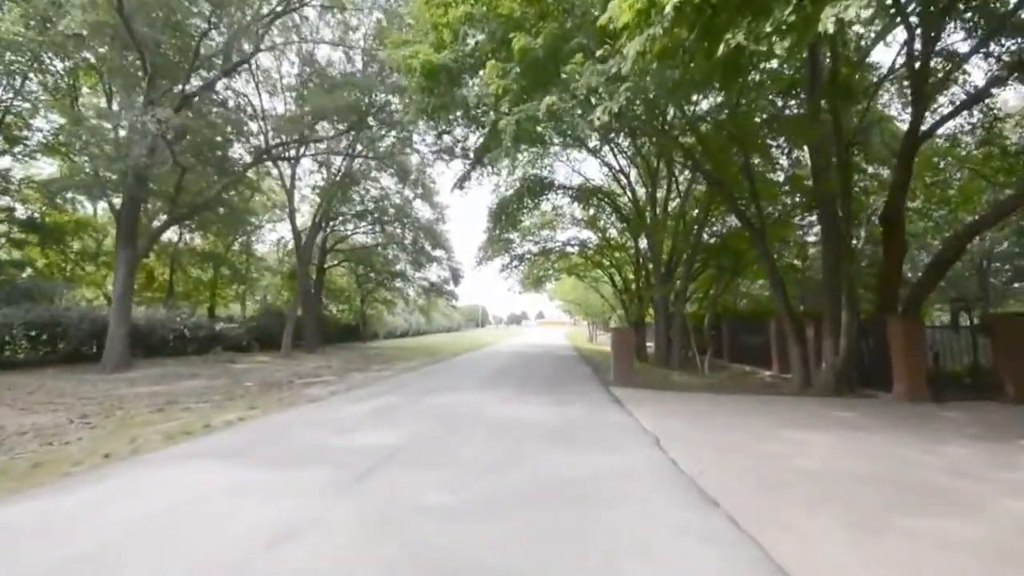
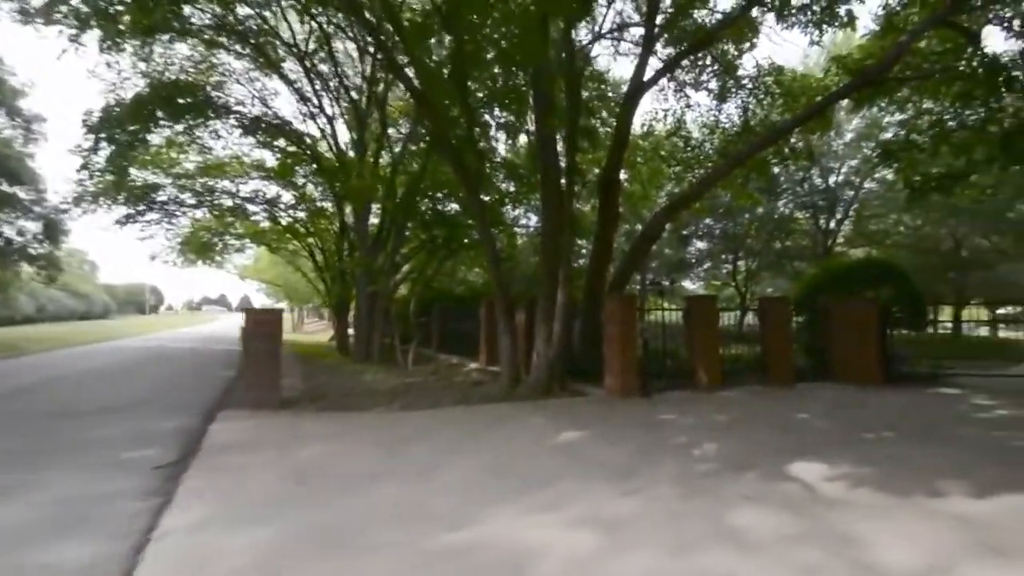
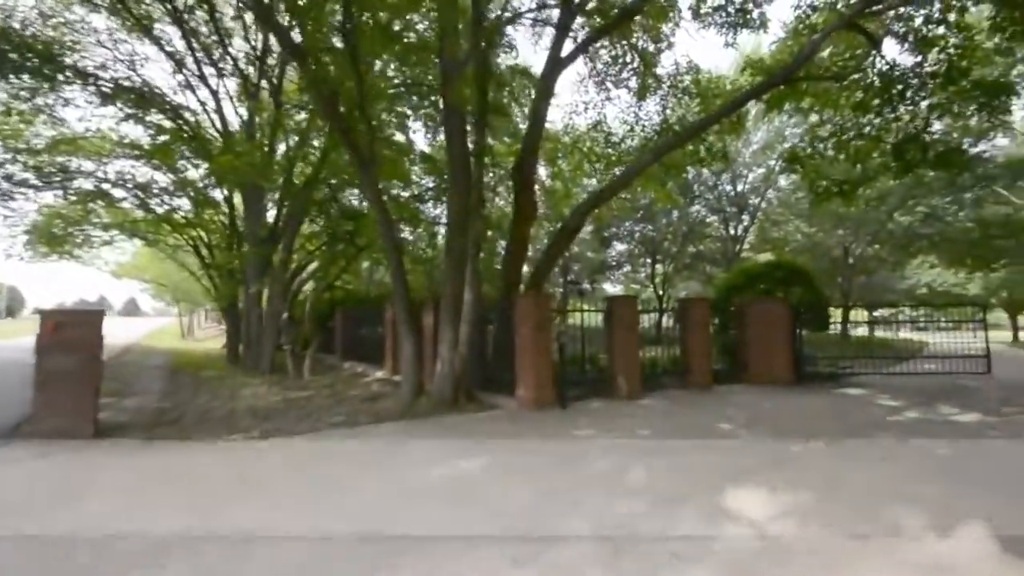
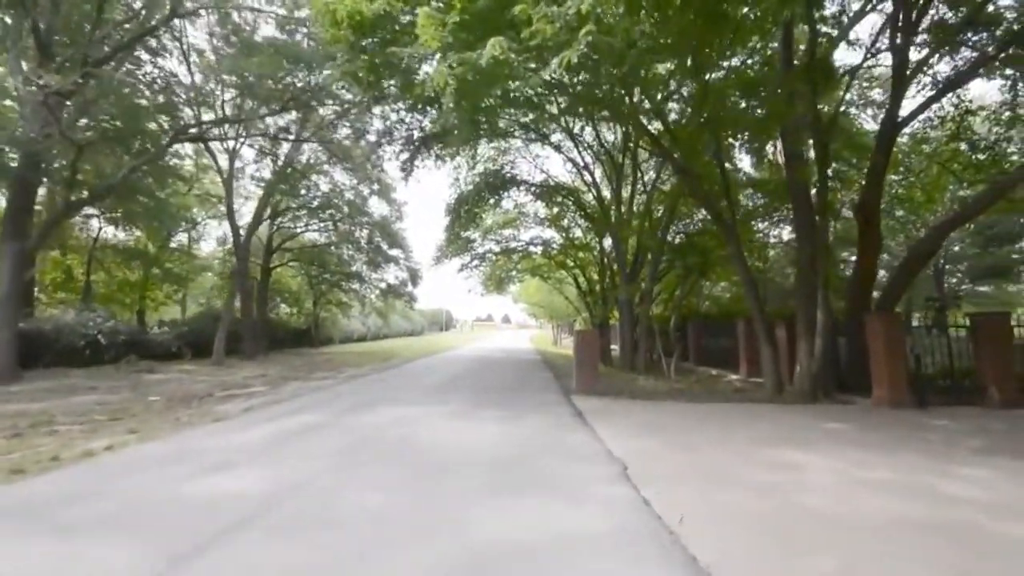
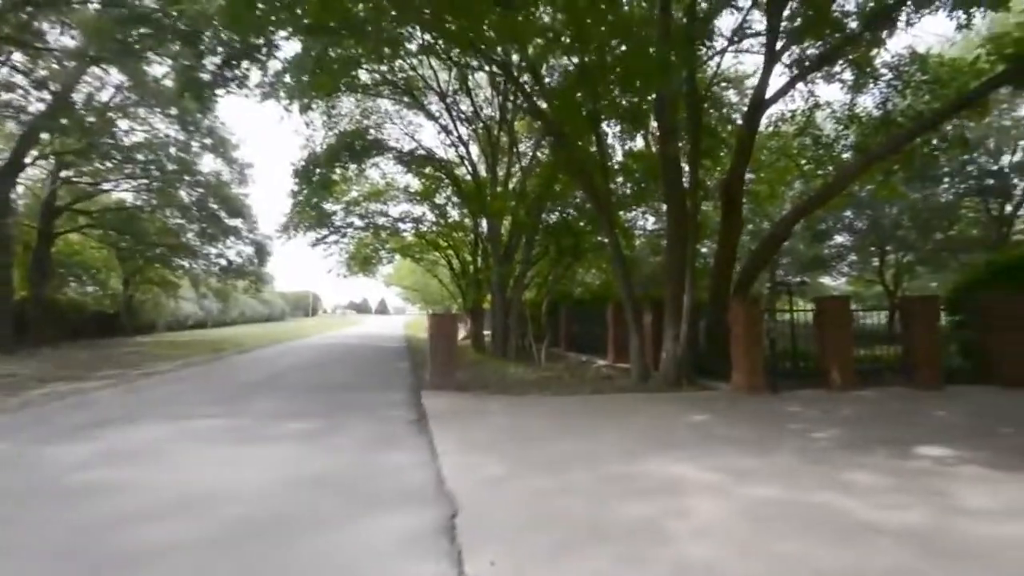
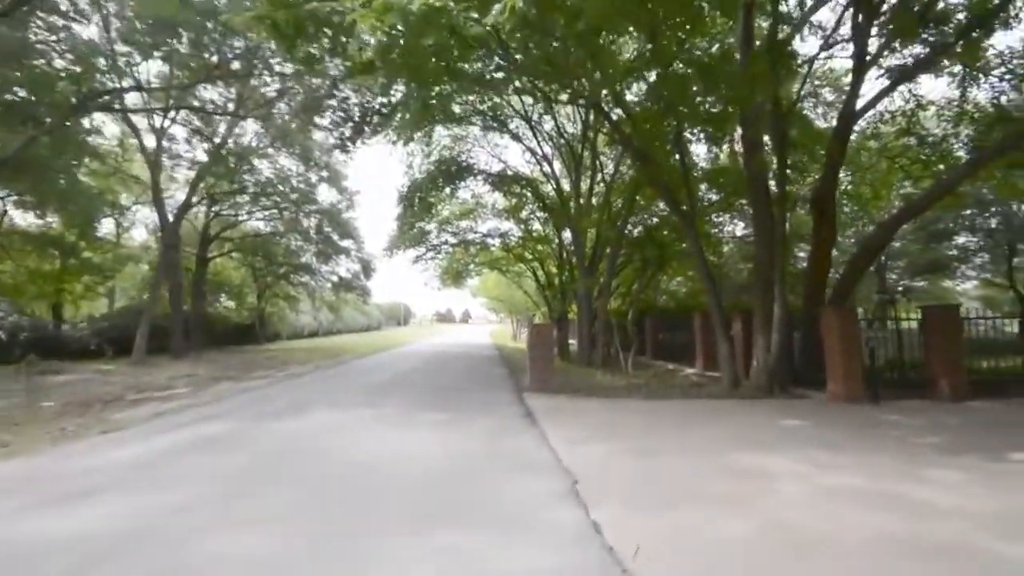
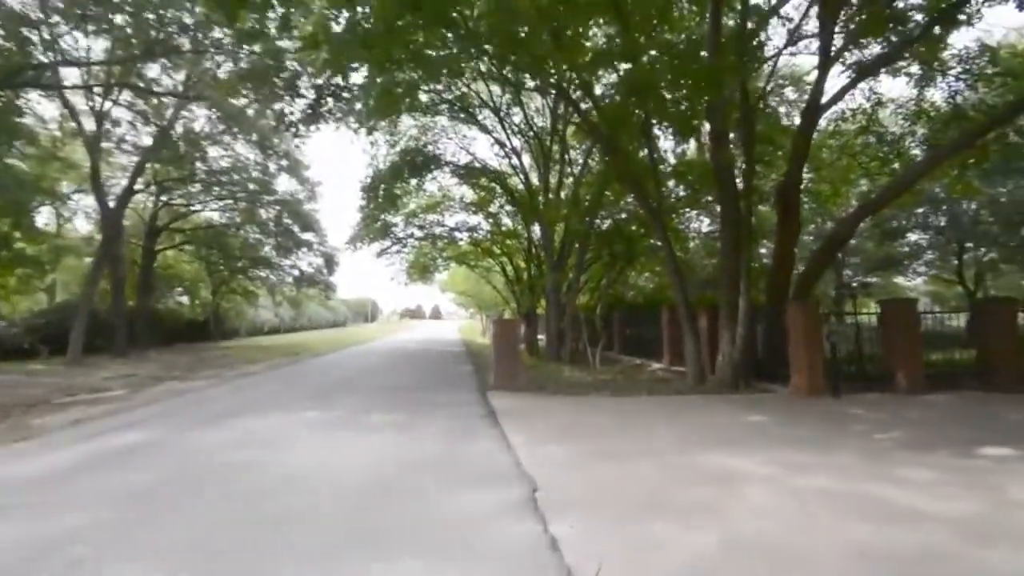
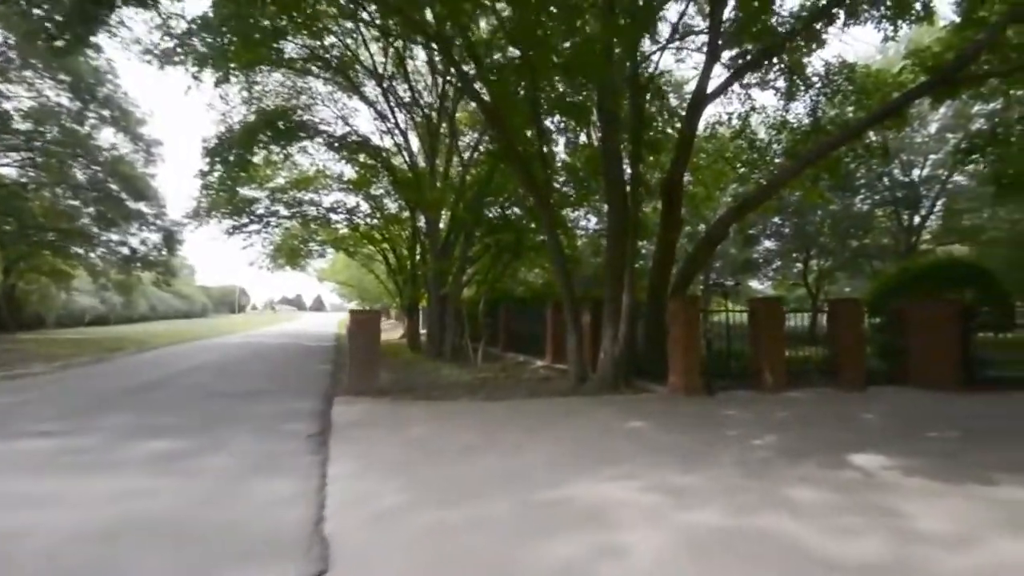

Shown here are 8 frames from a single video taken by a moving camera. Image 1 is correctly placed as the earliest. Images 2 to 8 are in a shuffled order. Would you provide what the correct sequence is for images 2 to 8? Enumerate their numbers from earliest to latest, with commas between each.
4, 6, 7, 5, 8, 2, 3
